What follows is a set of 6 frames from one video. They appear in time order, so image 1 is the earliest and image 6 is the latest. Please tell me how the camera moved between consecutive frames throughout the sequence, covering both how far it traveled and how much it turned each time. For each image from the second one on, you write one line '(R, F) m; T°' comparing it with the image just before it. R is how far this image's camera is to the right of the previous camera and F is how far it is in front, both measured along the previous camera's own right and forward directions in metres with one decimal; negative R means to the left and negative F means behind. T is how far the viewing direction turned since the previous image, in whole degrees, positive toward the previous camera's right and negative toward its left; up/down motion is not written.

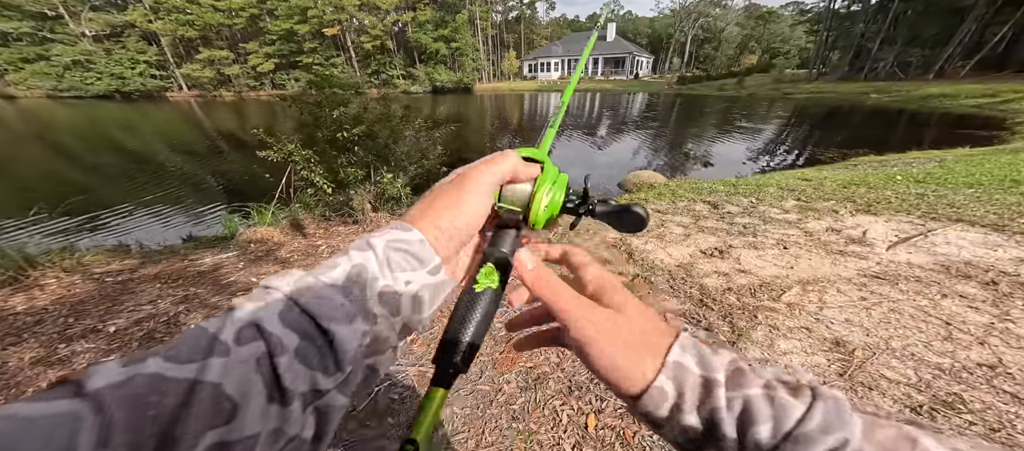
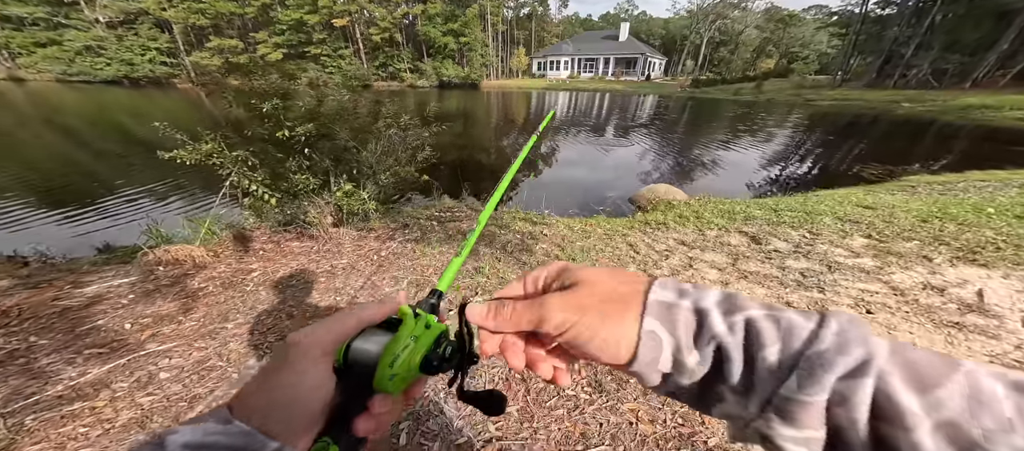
(+0.3, +1.1) m; -1°
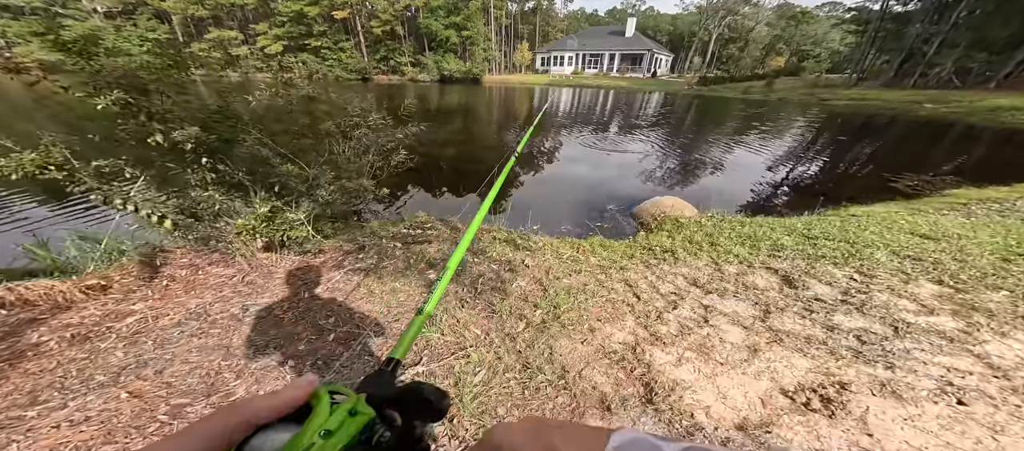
(+0.4, +0.9) m; -1°
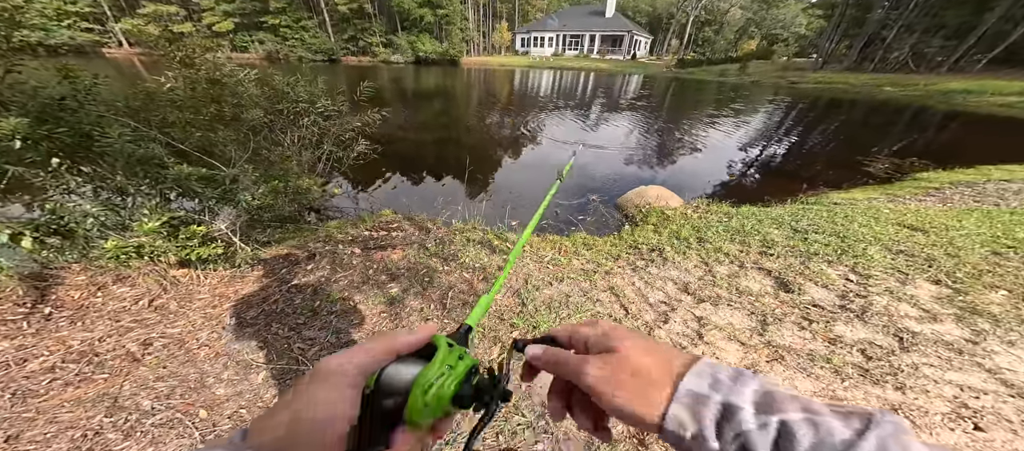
(+0.1, +0.4) m; +3°
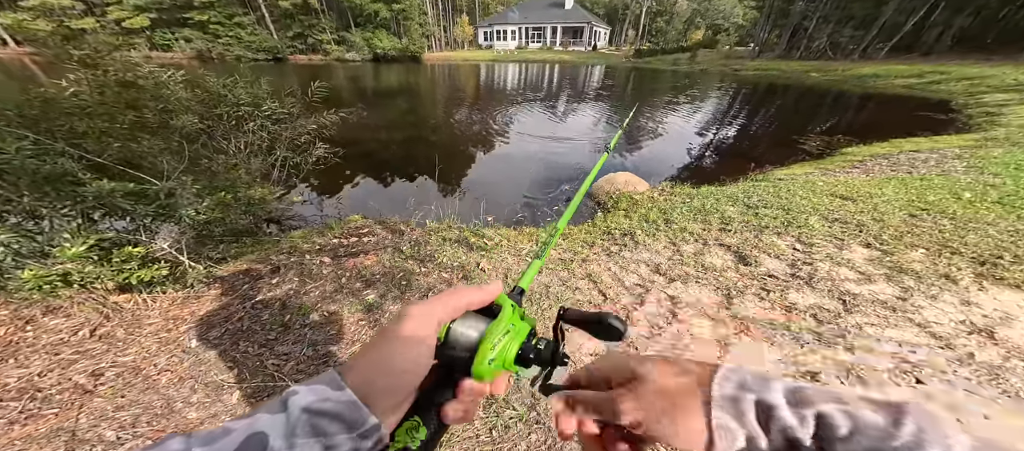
(0.0, 0.0) m; +4°
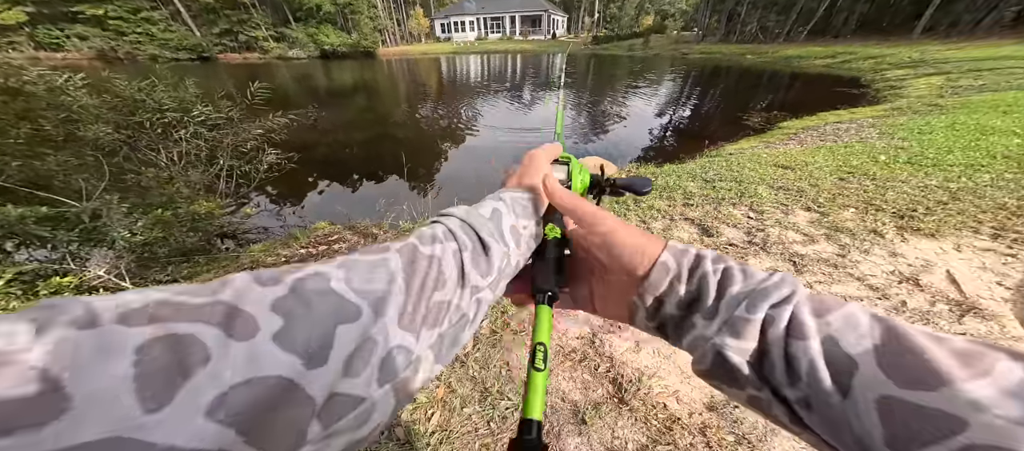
(0.0, 0.0) m; +5°
